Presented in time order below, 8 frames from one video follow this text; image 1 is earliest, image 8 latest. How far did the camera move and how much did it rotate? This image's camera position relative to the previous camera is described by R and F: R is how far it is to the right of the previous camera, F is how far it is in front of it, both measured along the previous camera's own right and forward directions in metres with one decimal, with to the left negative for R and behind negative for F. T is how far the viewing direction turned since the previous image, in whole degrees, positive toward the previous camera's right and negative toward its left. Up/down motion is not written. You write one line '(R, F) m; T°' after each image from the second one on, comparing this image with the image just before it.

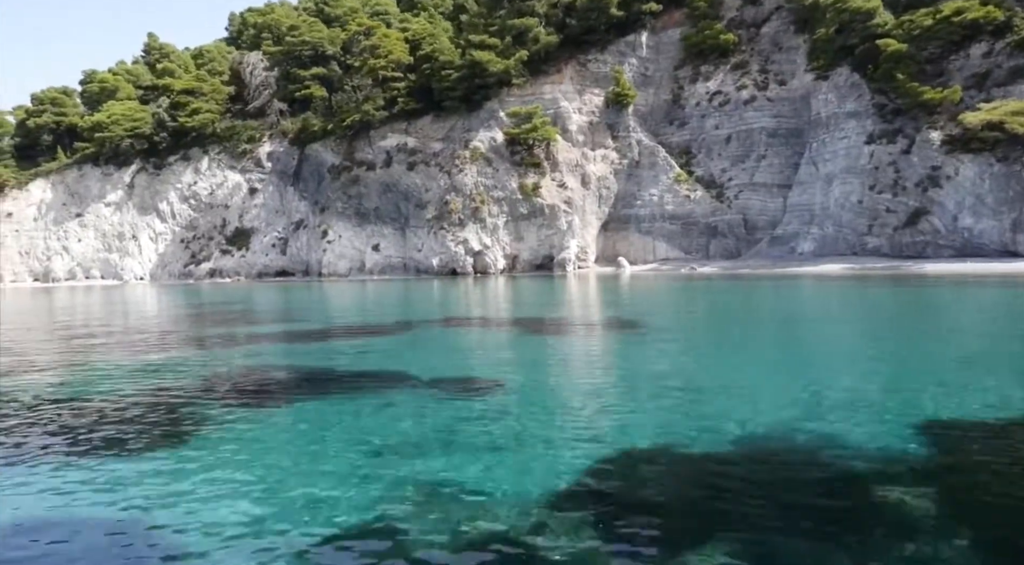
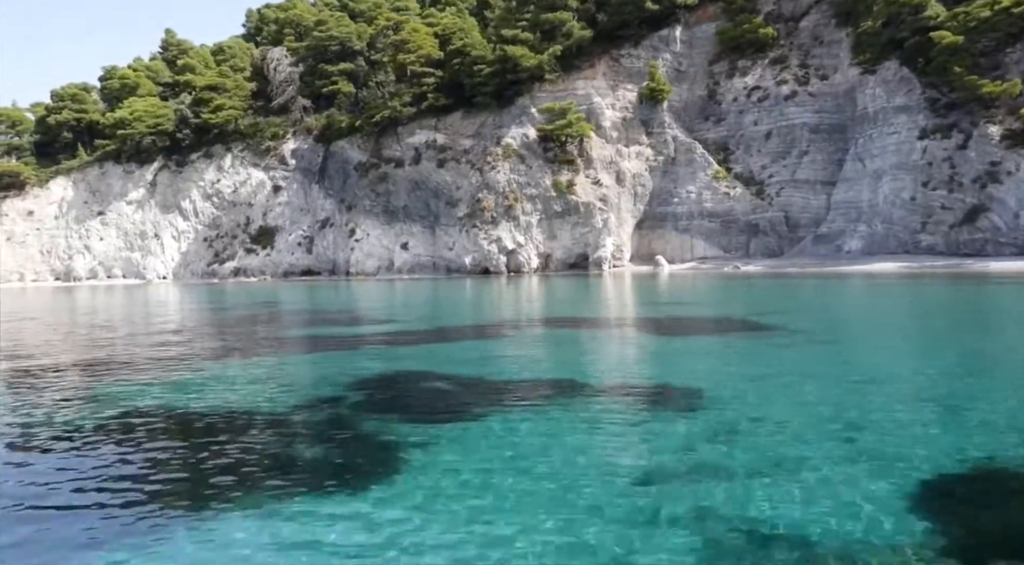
(-1.7, +0.8) m; 0°
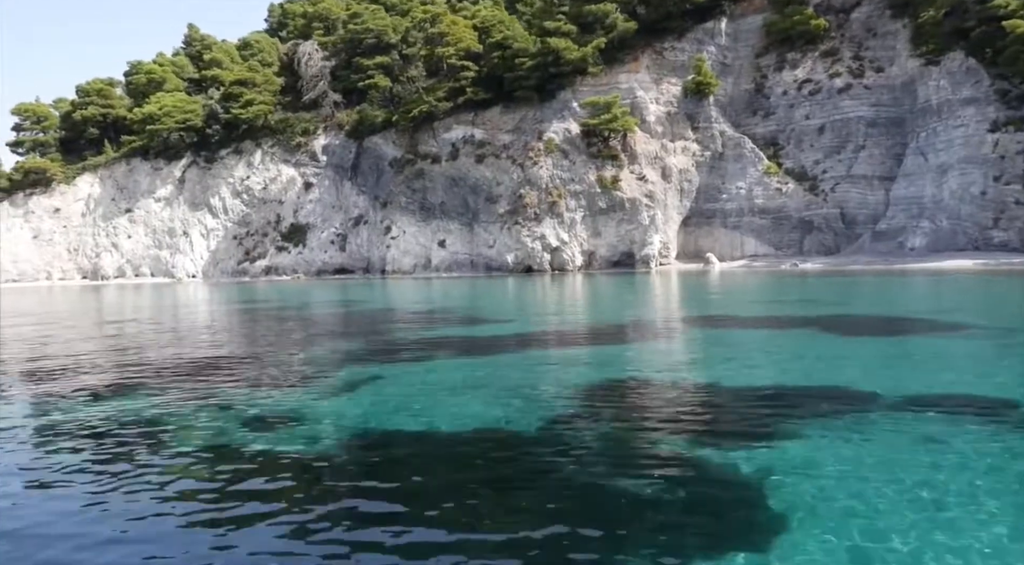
(-2.1, +1.0) m; 0°
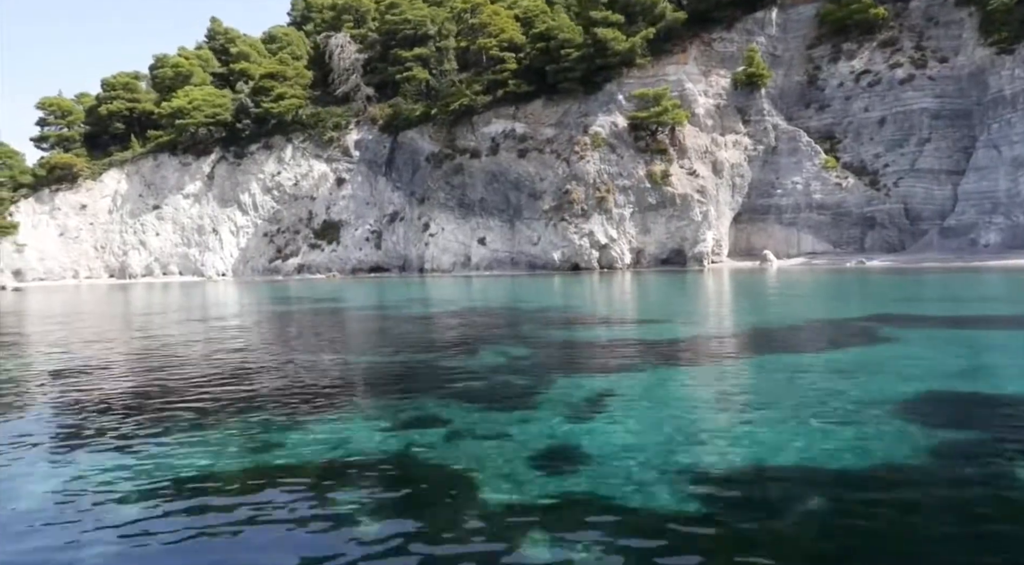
(-2.1, +1.3) m; 0°
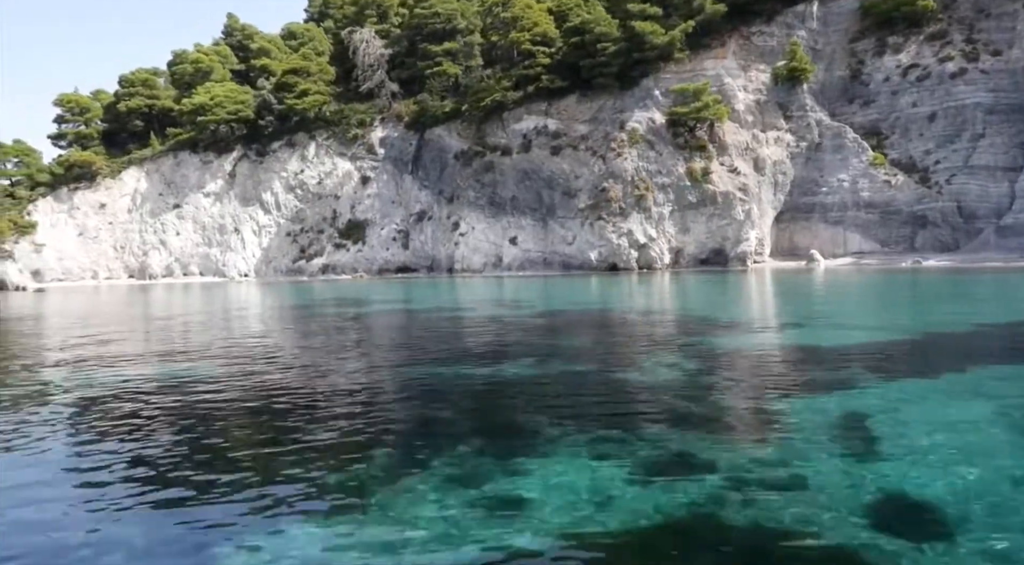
(-1.6, +1.1) m; 0°
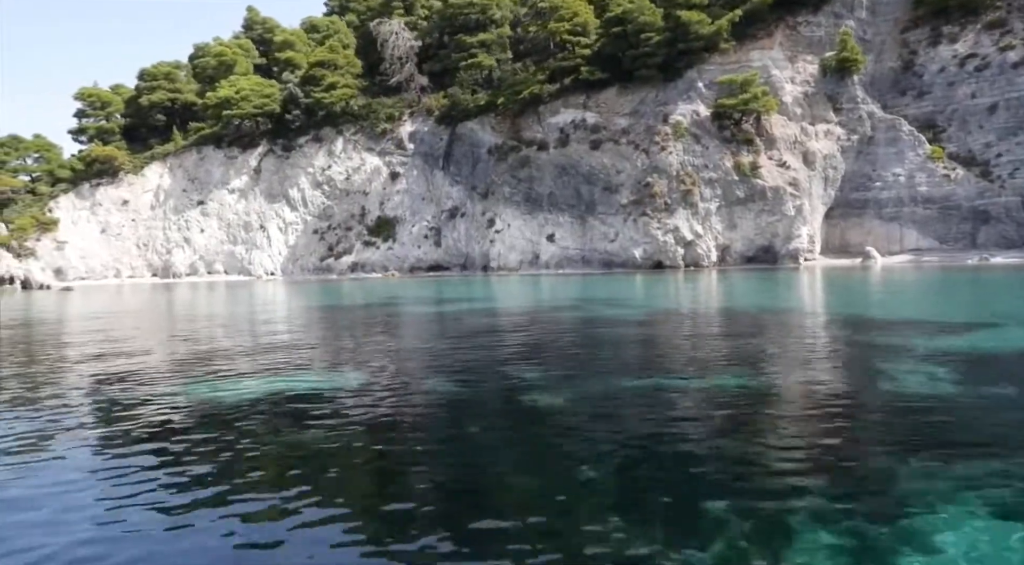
(-1.8, +1.3) m; 0°
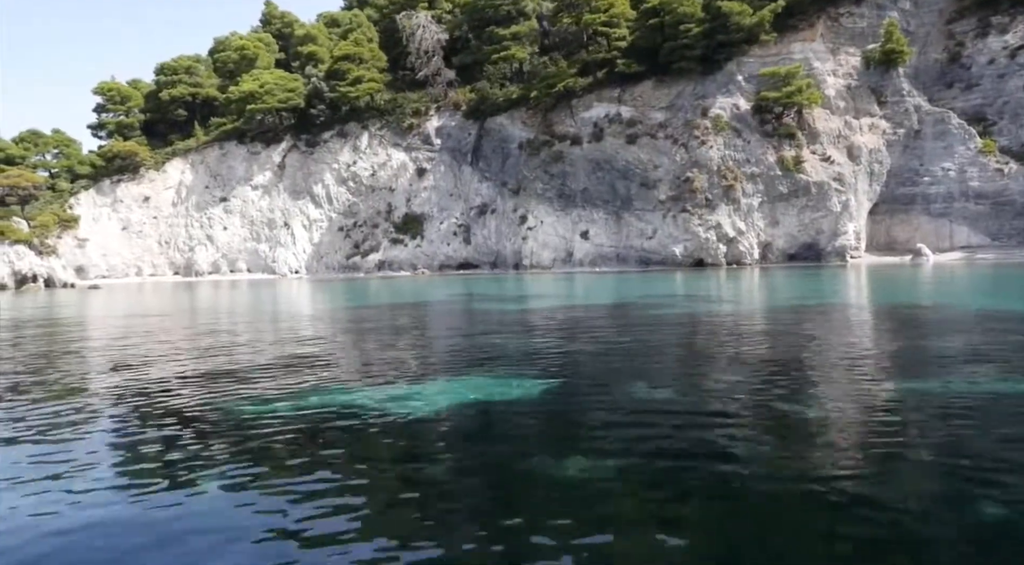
(-1.6, +1.0) m; 0°
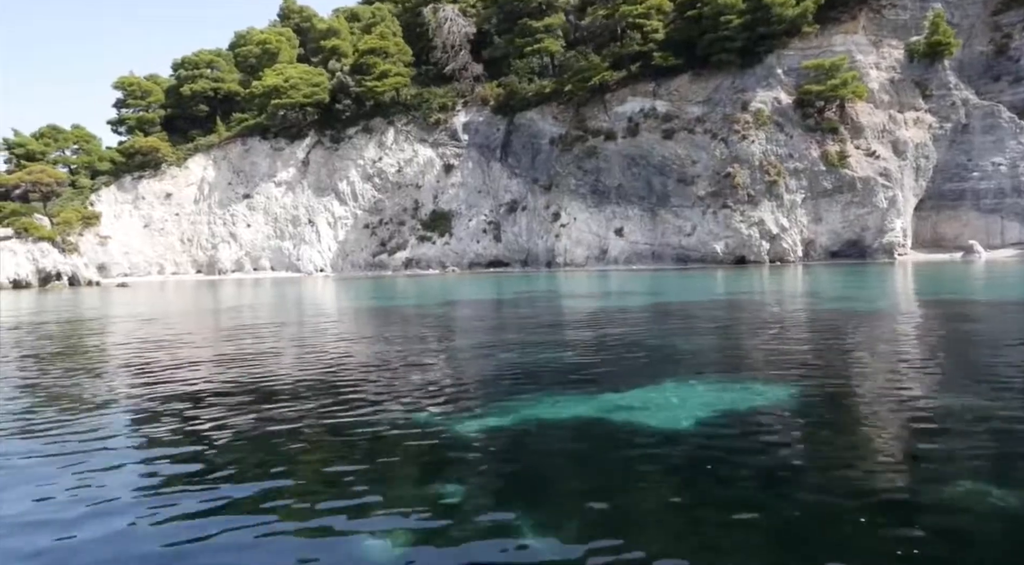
(-1.6, +0.9) m; 0°
